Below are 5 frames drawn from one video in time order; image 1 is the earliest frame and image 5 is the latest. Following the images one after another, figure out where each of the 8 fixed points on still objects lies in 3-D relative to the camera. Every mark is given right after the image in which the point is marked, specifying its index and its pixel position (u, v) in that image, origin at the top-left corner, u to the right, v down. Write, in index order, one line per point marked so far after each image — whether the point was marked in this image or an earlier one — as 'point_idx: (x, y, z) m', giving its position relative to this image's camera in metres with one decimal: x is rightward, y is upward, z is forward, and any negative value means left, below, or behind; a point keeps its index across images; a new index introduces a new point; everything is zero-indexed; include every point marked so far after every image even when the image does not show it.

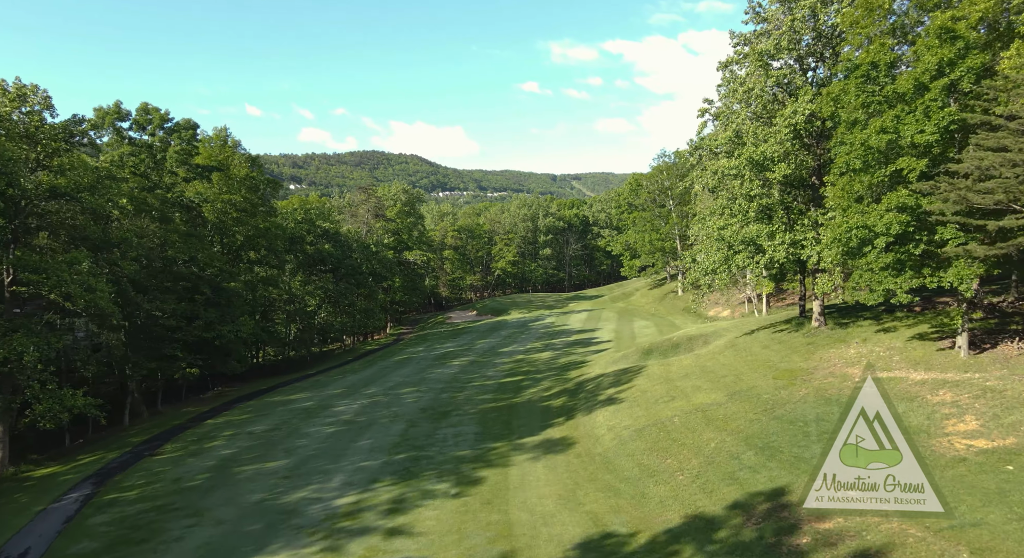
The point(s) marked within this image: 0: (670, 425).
0: (+4.3, -4.0, +19.4) m
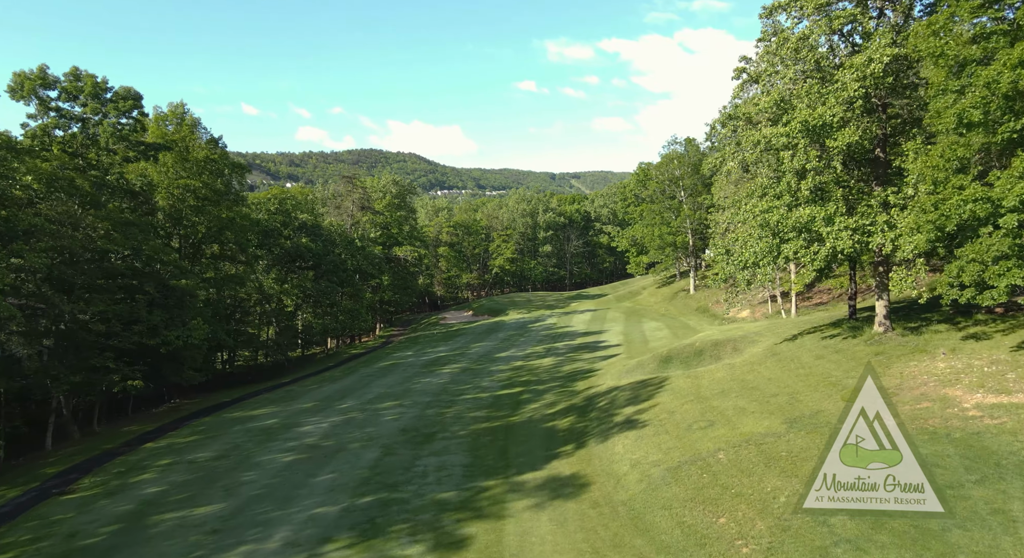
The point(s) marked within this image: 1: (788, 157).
0: (+4.3, -3.9, +14.9) m
1: (+7.7, +3.4, +19.9) m
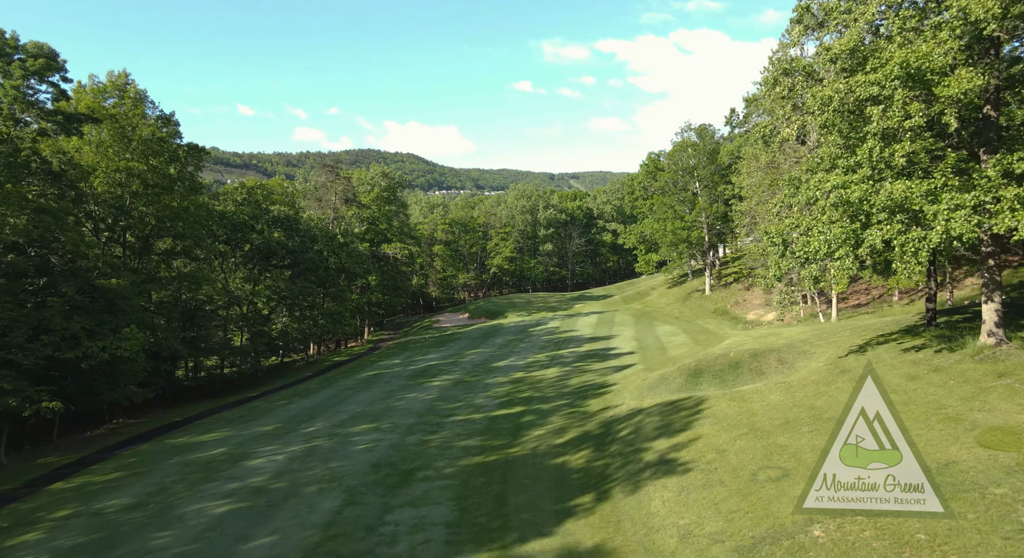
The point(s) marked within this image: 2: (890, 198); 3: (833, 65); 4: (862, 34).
0: (+4.3, -3.8, +10.2) m
1: (+7.7, +3.5, +15.1) m
2: (+7.8, +1.7, +14.8) m
3: (+7.5, +5.0, +16.8) m
4: (+7.7, +5.4, +15.8) m
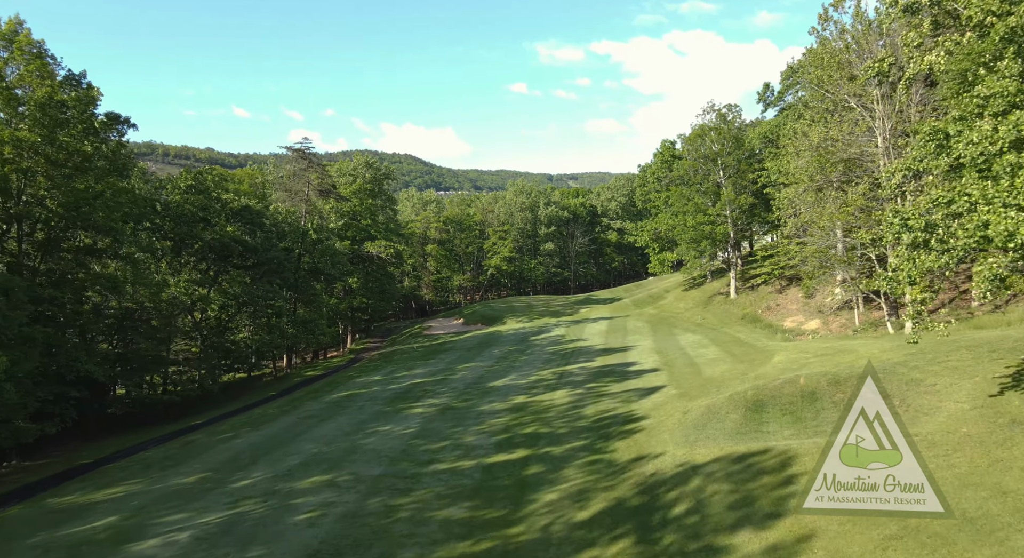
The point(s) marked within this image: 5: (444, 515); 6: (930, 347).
0: (+4.3, -3.8, +4.1) m
1: (+7.7, +3.4, +9.0) m
2: (+7.9, +1.6, +8.8) m
3: (+7.5, +5.0, +10.7) m
4: (+7.7, +5.4, +9.7) m
5: (-1.4, -4.9, +14.9) m
6: (+11.4, -1.9, +19.3) m
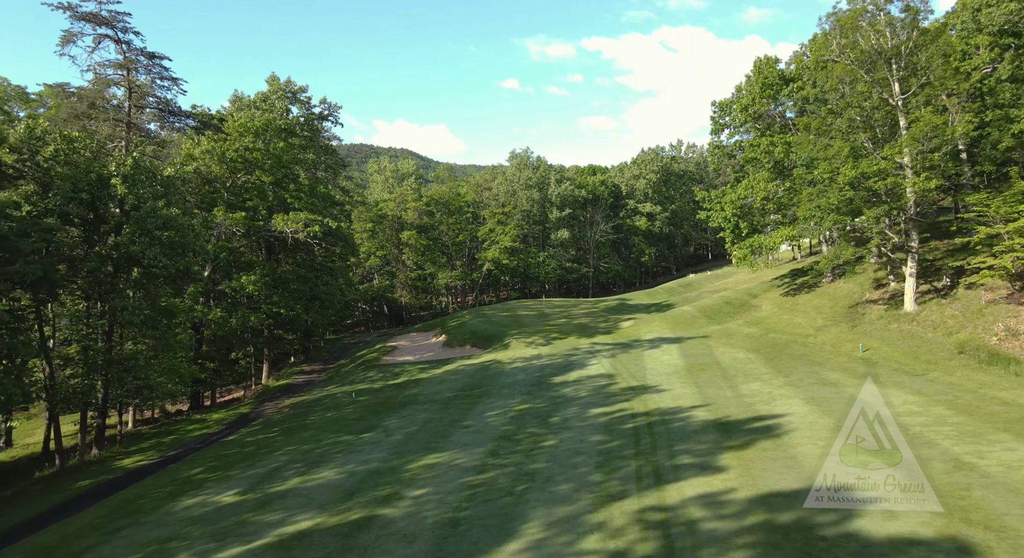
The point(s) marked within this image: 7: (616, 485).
0: (+4.8, -3.9, -15.9) m
1: (+8.2, +3.4, -10.9) m
2: (+8.3, +1.6, -11.2) m
3: (+8.0, +4.9, -9.2) m
4: (+8.2, +5.3, -10.2) m
5: (-1.0, -5.0, -5.0) m
6: (+11.8, -1.9, -0.6) m
7: (+2.2, -4.1, +14.5) m
